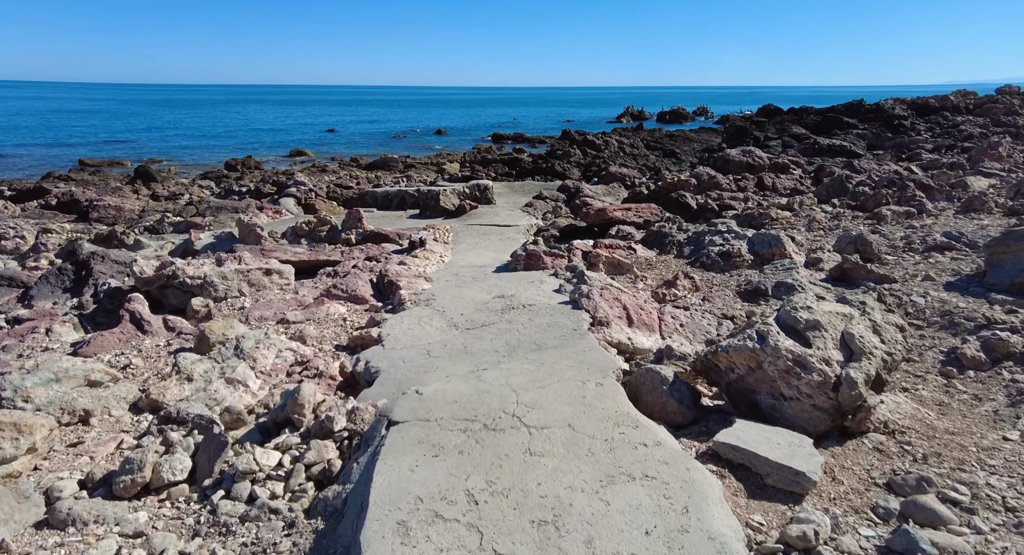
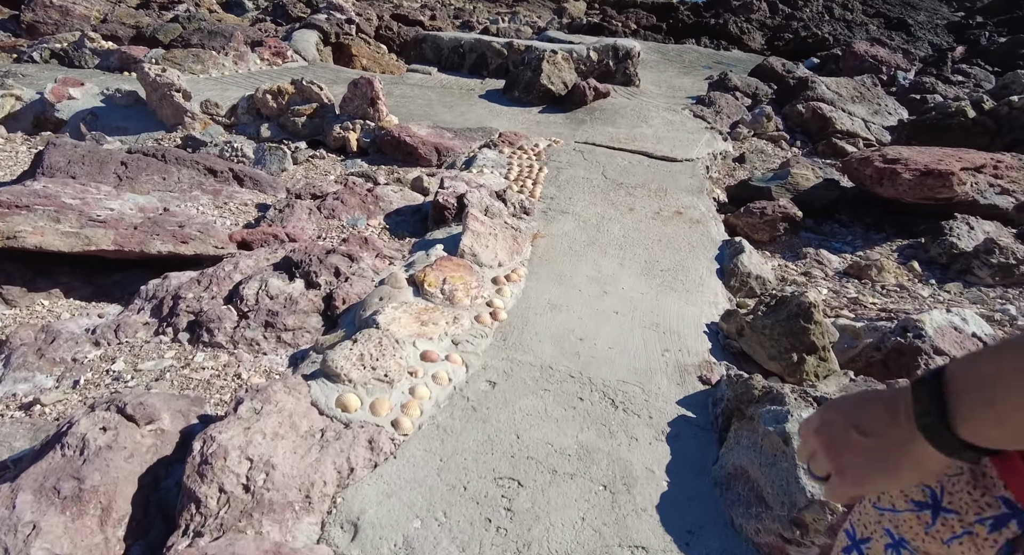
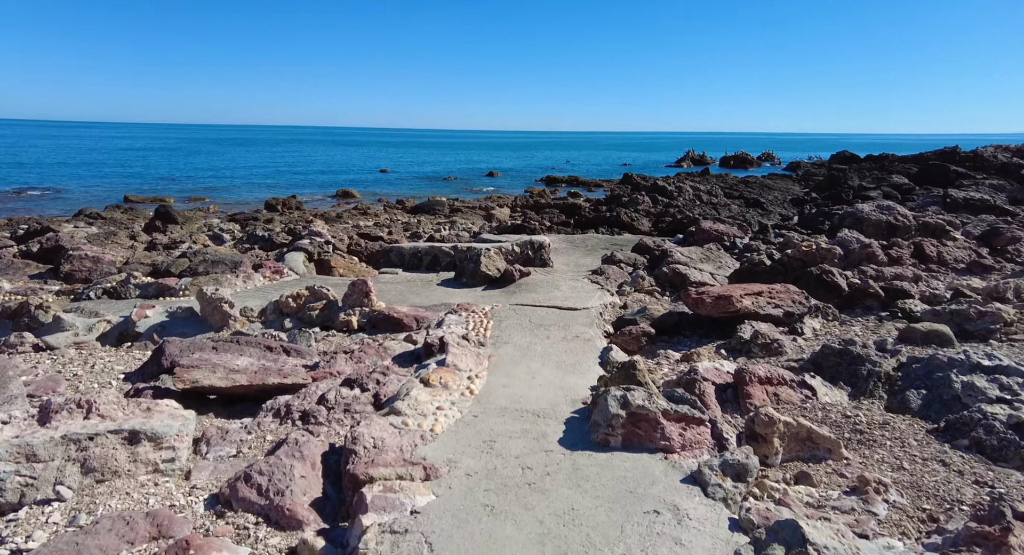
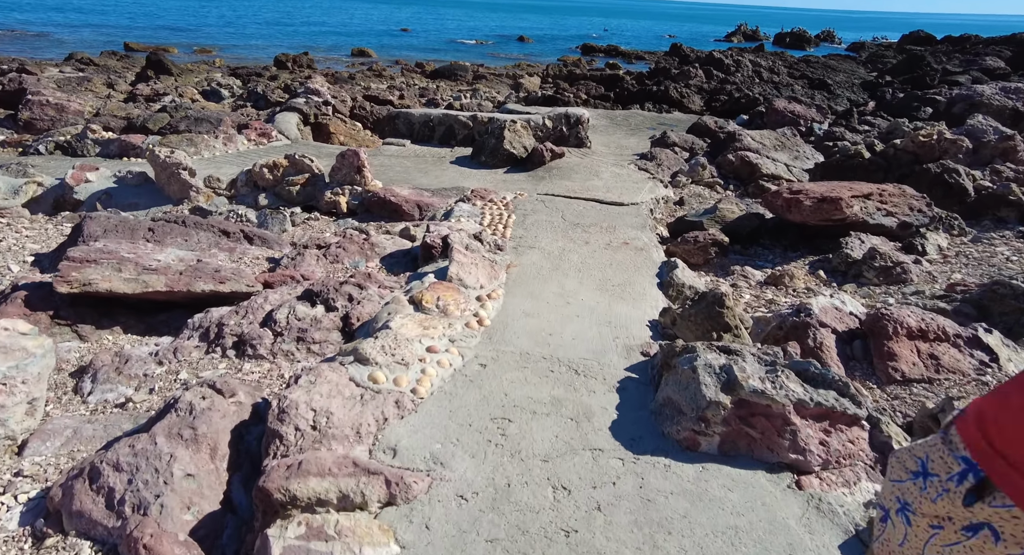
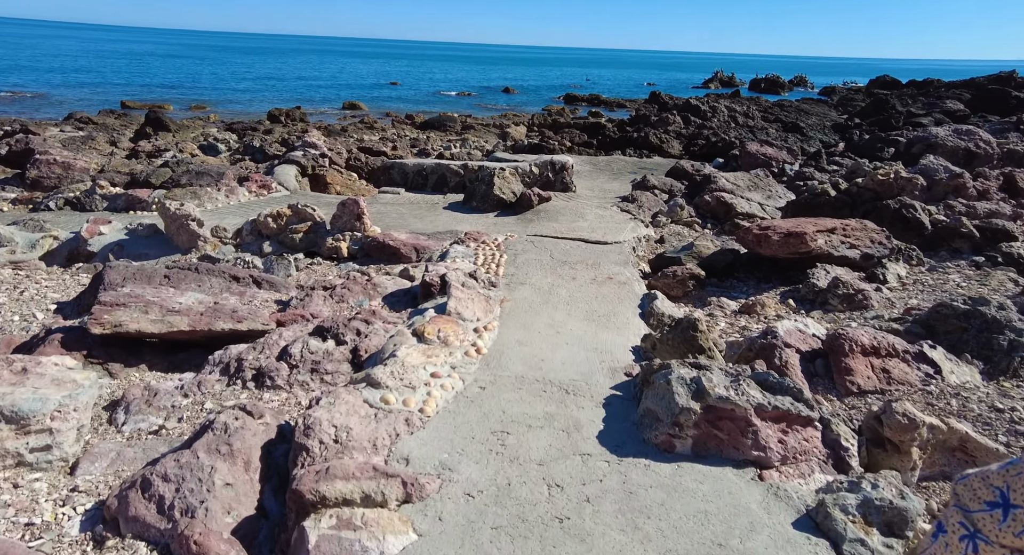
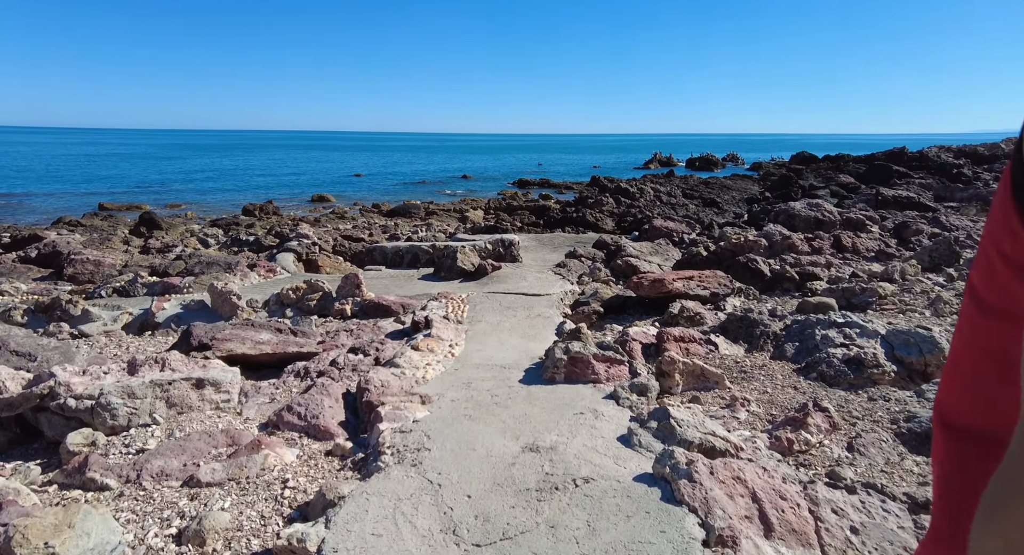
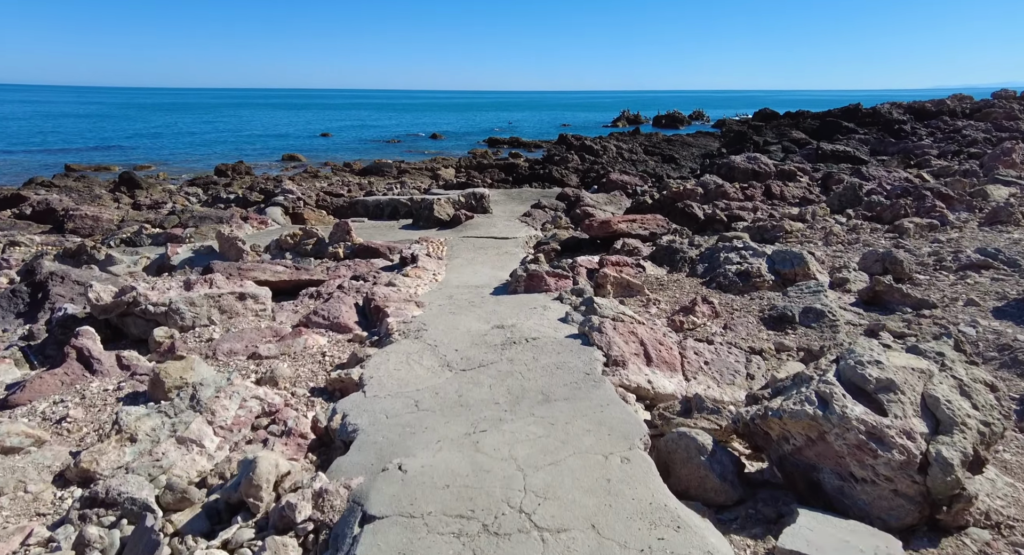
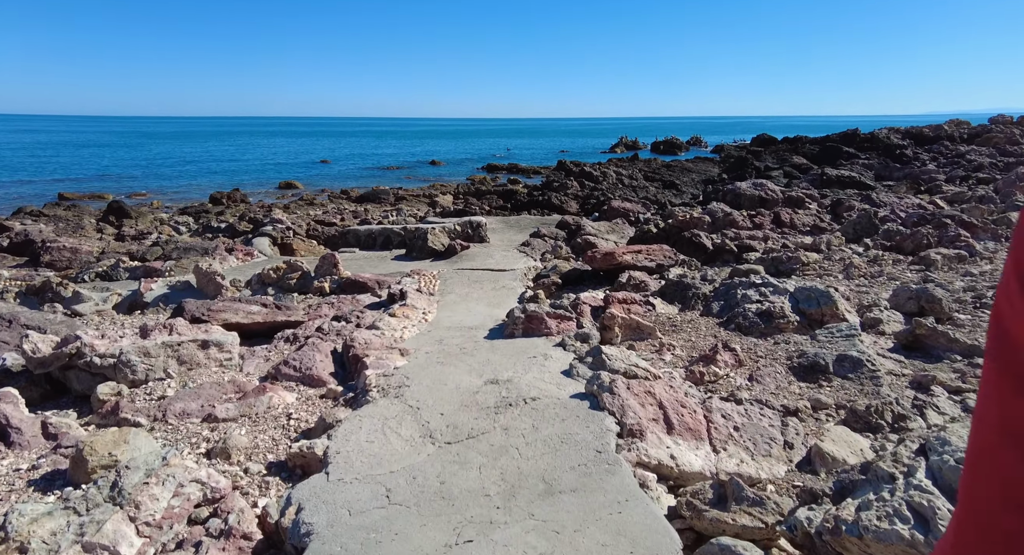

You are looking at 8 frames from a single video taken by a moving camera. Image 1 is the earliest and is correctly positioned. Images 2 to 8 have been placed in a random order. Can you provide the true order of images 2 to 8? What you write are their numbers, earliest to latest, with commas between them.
7, 8, 6, 3, 5, 4, 2
